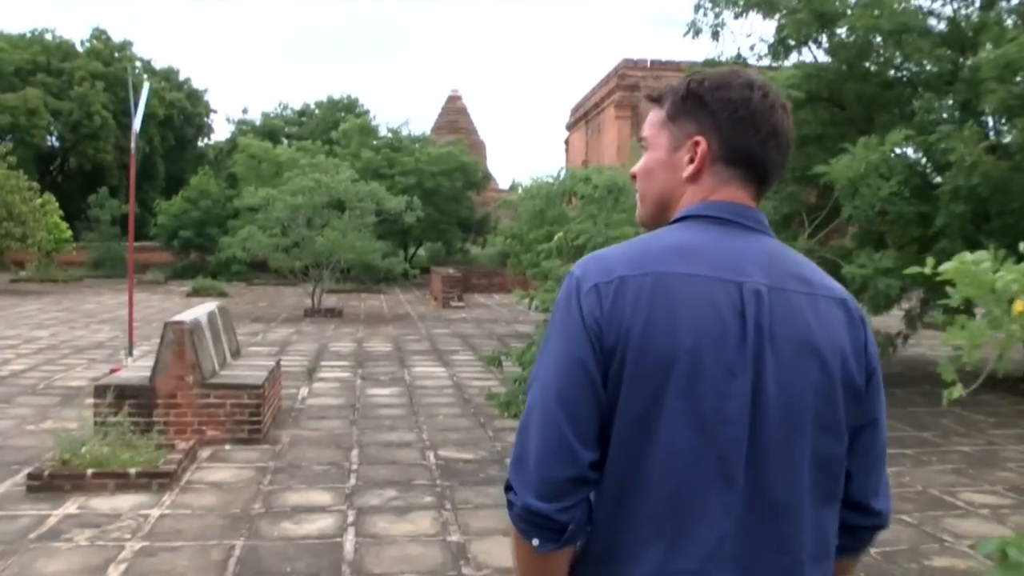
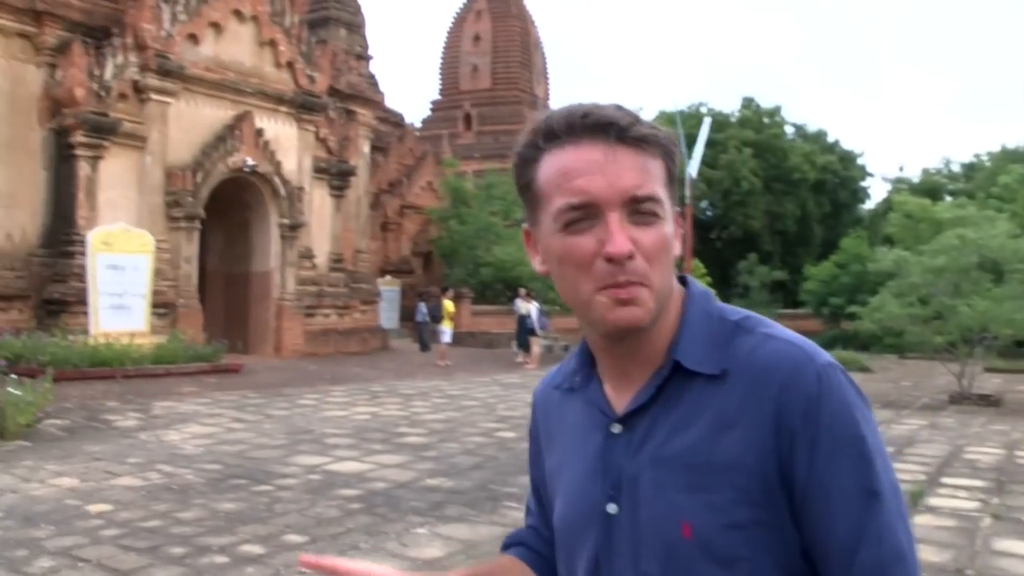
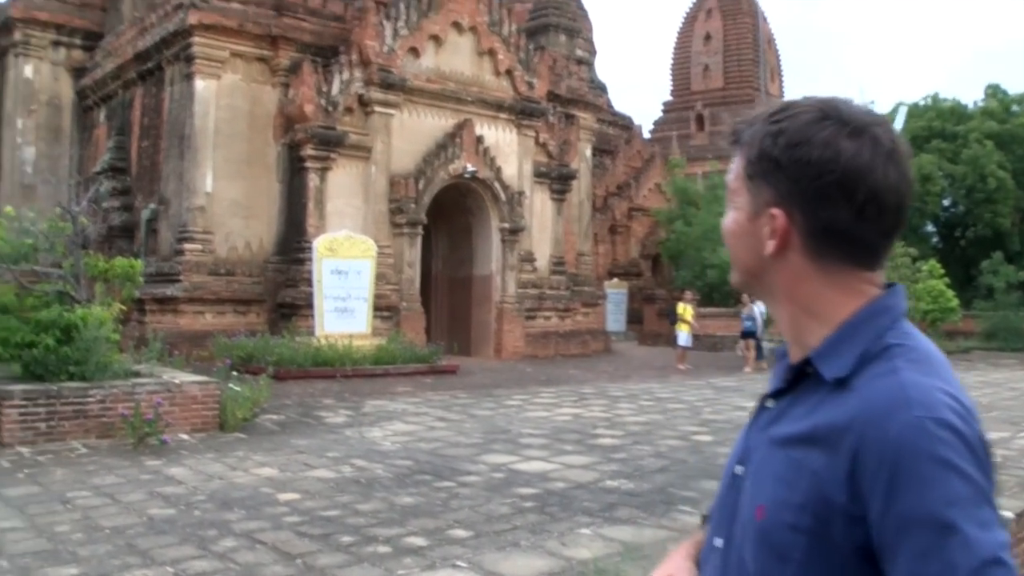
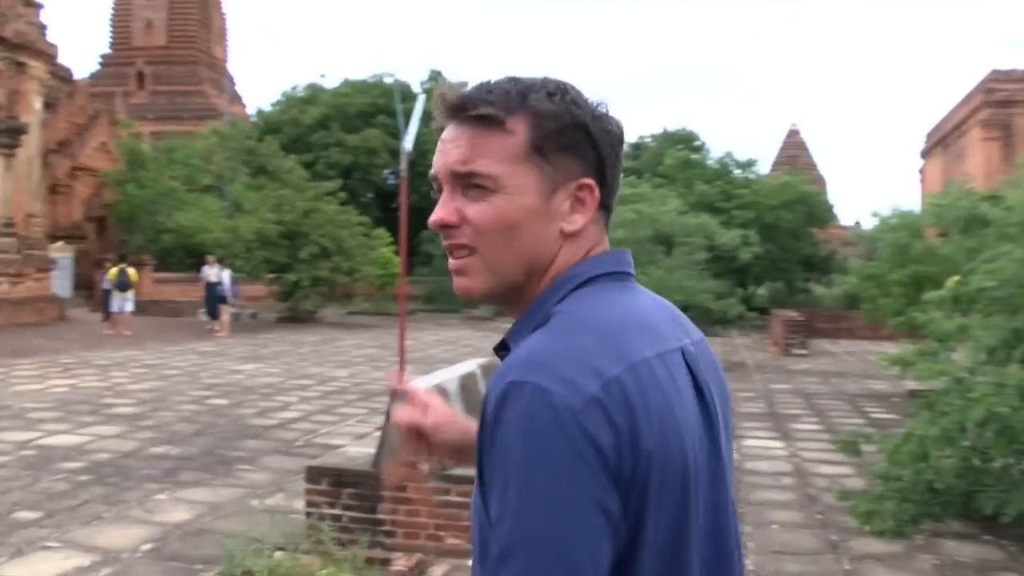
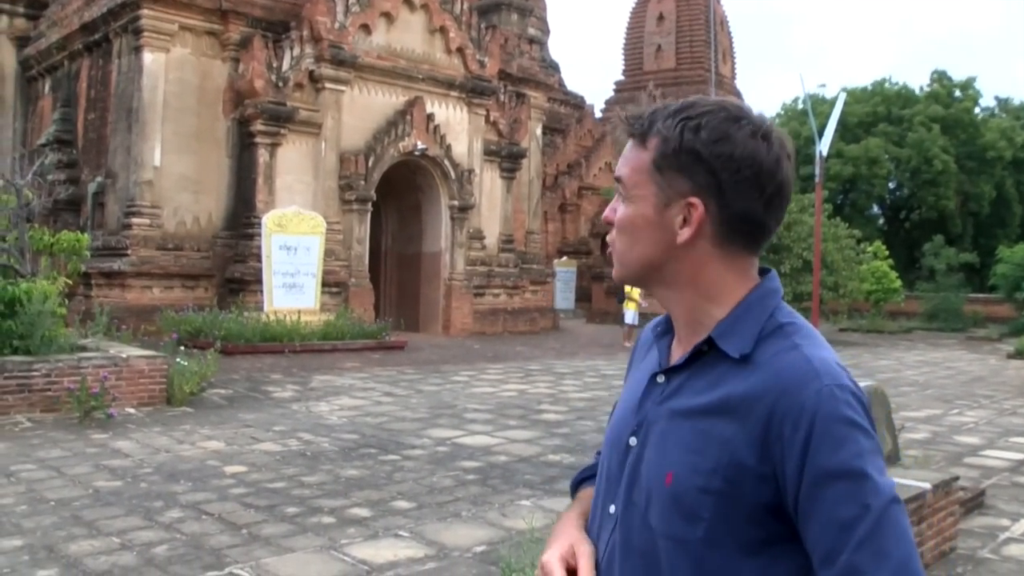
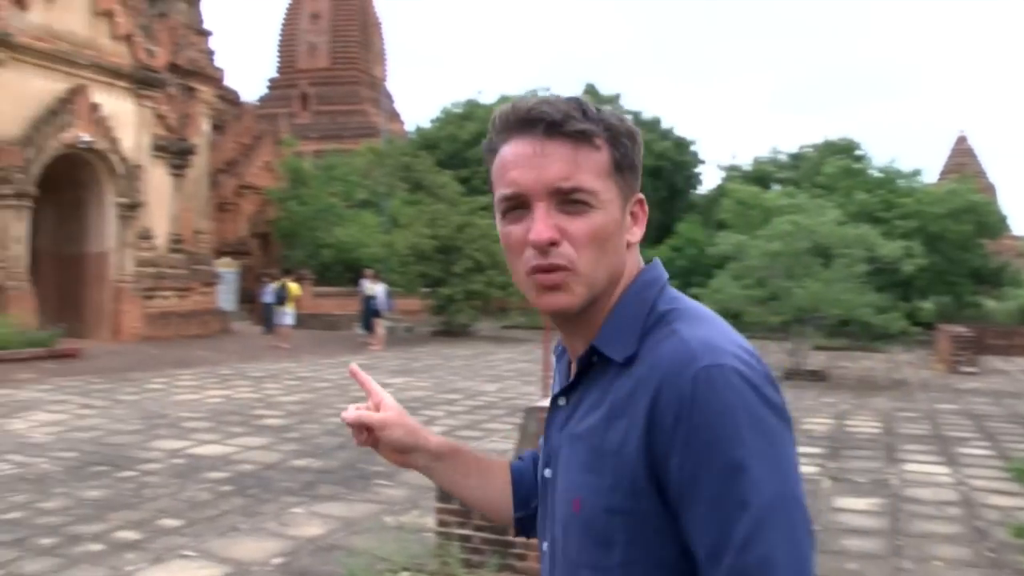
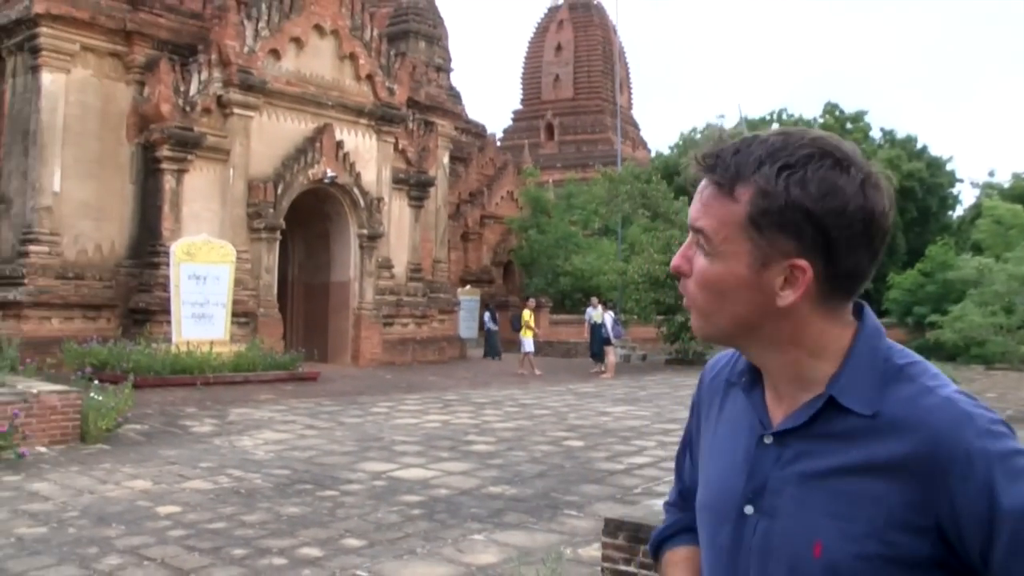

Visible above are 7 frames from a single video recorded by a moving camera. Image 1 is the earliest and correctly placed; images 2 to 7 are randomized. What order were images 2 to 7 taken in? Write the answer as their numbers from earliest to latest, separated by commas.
4, 6, 2, 7, 5, 3
